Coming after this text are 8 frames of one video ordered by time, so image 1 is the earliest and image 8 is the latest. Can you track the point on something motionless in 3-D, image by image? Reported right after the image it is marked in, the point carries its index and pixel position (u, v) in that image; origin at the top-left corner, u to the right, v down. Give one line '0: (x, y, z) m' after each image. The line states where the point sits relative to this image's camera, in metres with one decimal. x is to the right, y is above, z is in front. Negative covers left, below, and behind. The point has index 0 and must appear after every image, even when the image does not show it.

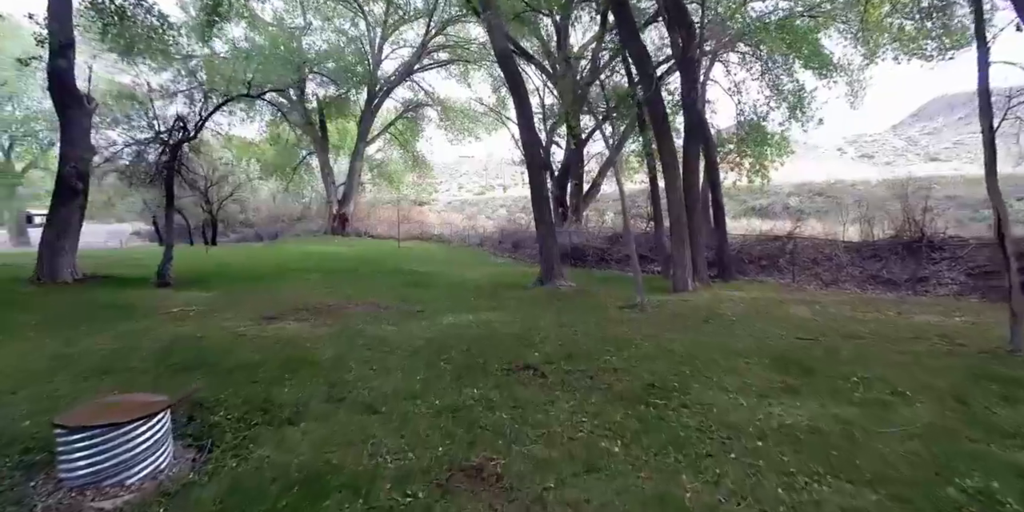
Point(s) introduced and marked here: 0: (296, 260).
0: (-6.0, -0.1, +14.5) m
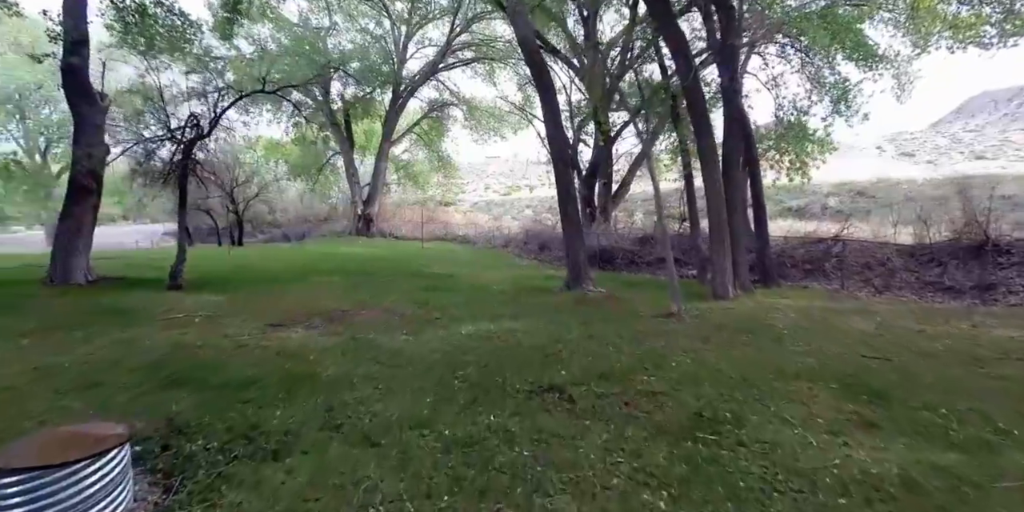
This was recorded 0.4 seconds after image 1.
0: (-5.3, -0.2, +14.2) m
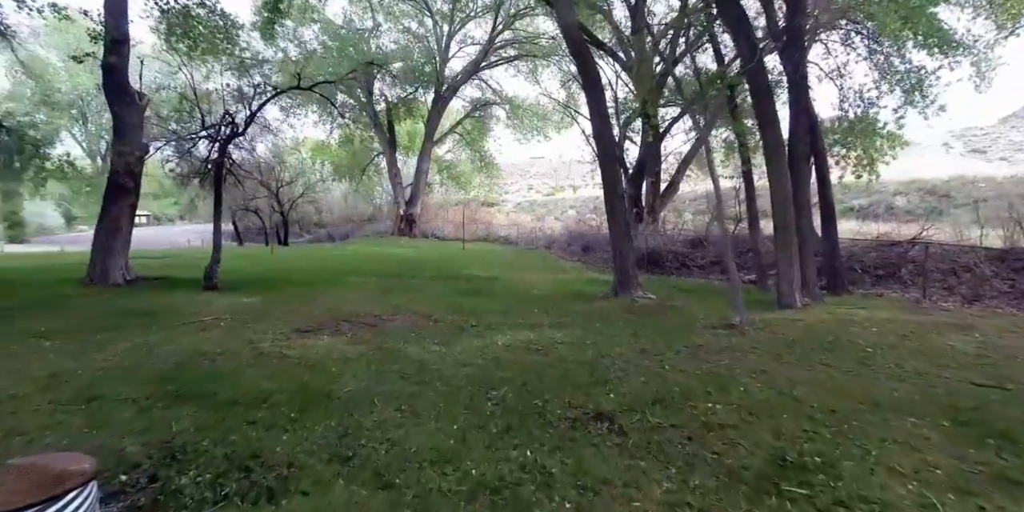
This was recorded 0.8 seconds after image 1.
0: (-4.2, -0.2, +14.0) m
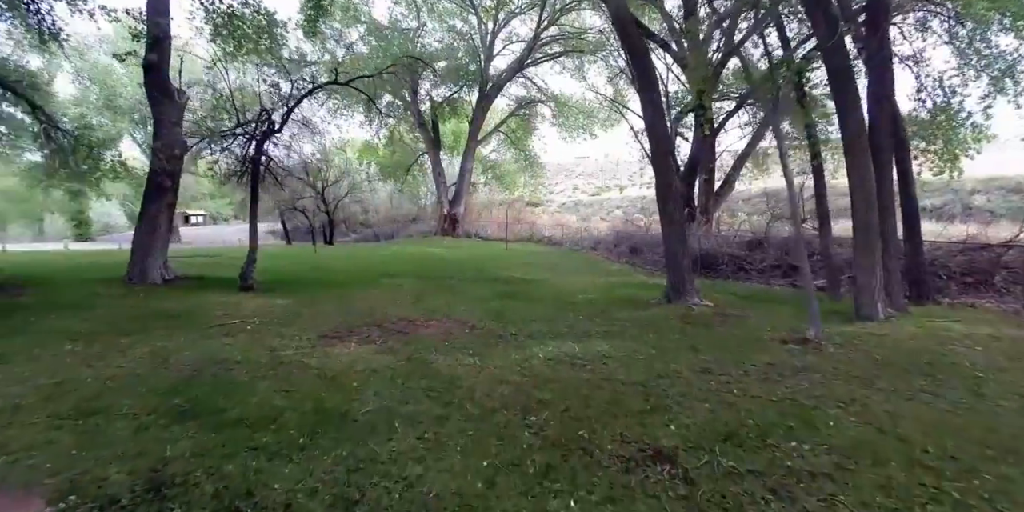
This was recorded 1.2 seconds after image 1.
0: (-3.1, -0.2, +13.7) m
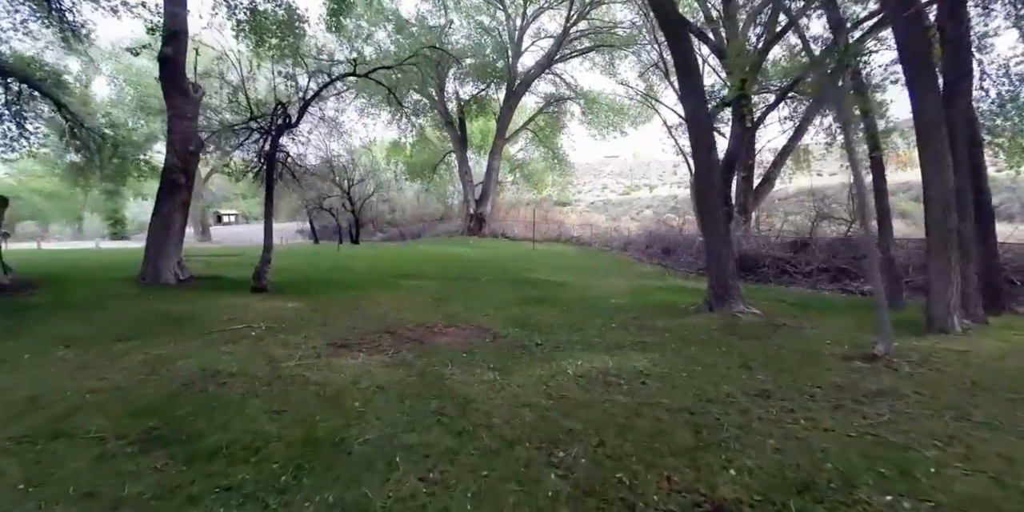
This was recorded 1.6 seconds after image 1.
0: (-2.4, -0.2, +13.2) m
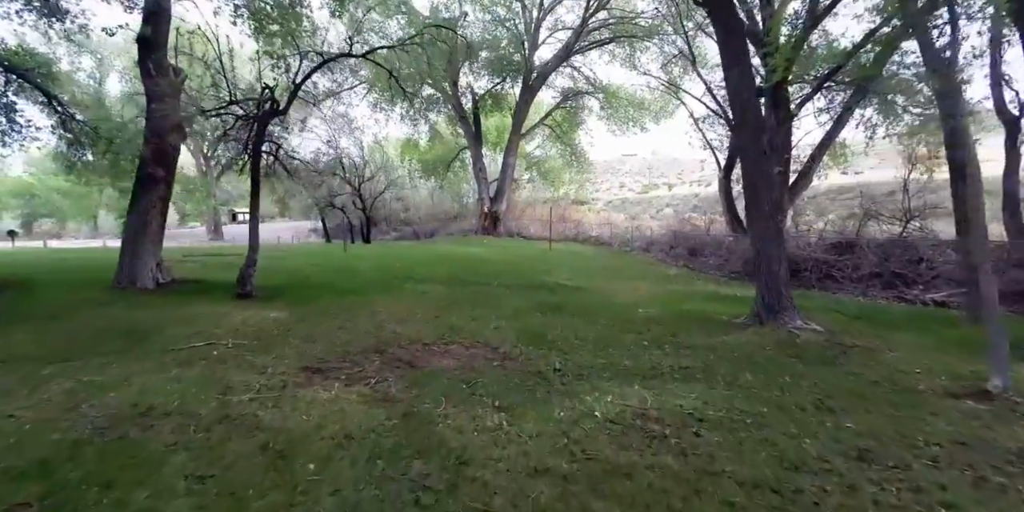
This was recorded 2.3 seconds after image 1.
0: (-2.0, -0.2, +12.3) m
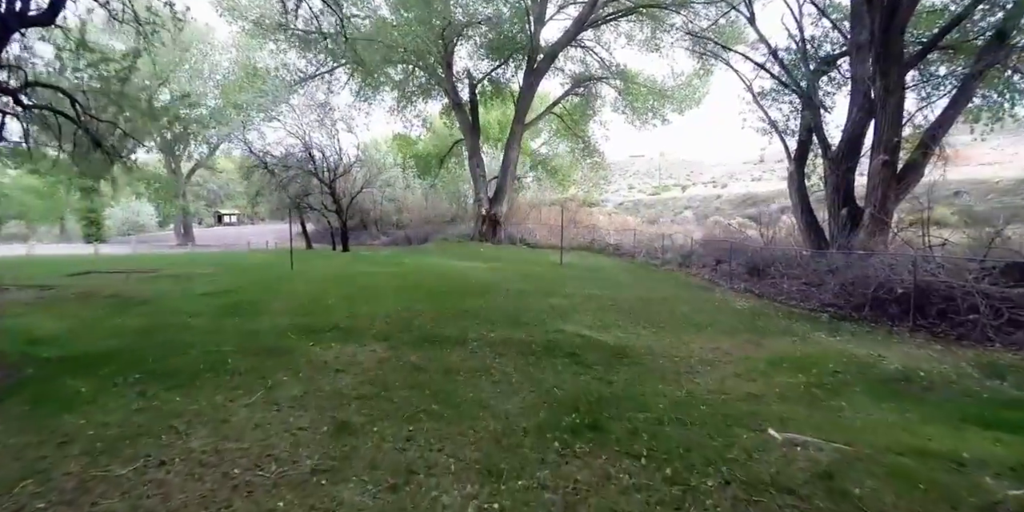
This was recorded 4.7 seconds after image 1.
0: (-2.1, -0.6, +8.4) m
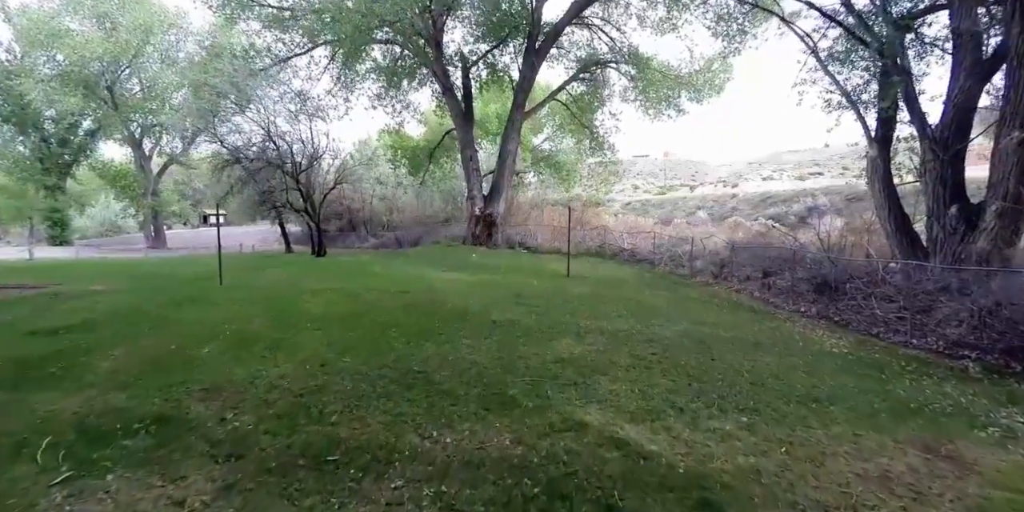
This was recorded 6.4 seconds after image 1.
0: (-2.2, -0.8, +5.7) m
